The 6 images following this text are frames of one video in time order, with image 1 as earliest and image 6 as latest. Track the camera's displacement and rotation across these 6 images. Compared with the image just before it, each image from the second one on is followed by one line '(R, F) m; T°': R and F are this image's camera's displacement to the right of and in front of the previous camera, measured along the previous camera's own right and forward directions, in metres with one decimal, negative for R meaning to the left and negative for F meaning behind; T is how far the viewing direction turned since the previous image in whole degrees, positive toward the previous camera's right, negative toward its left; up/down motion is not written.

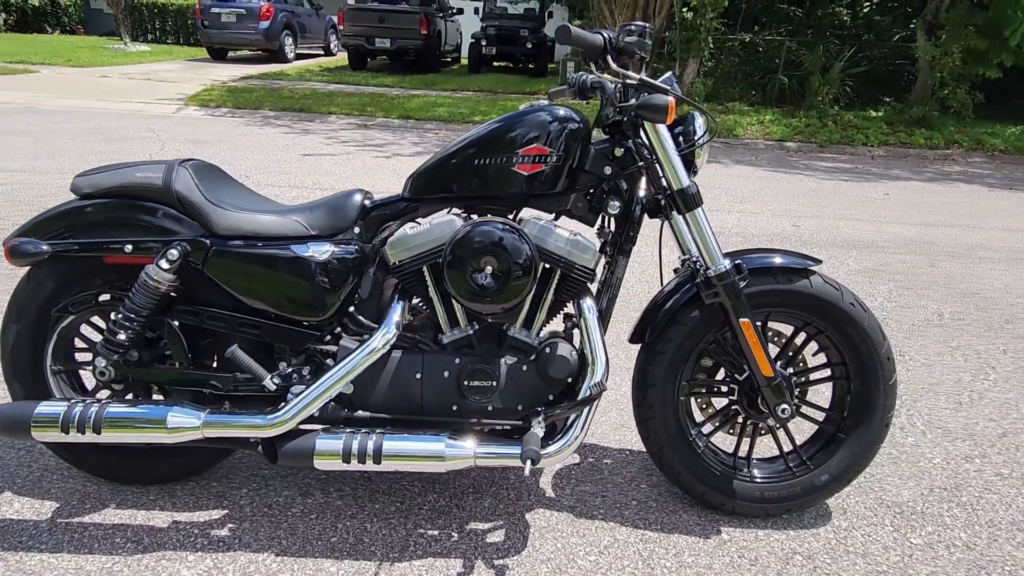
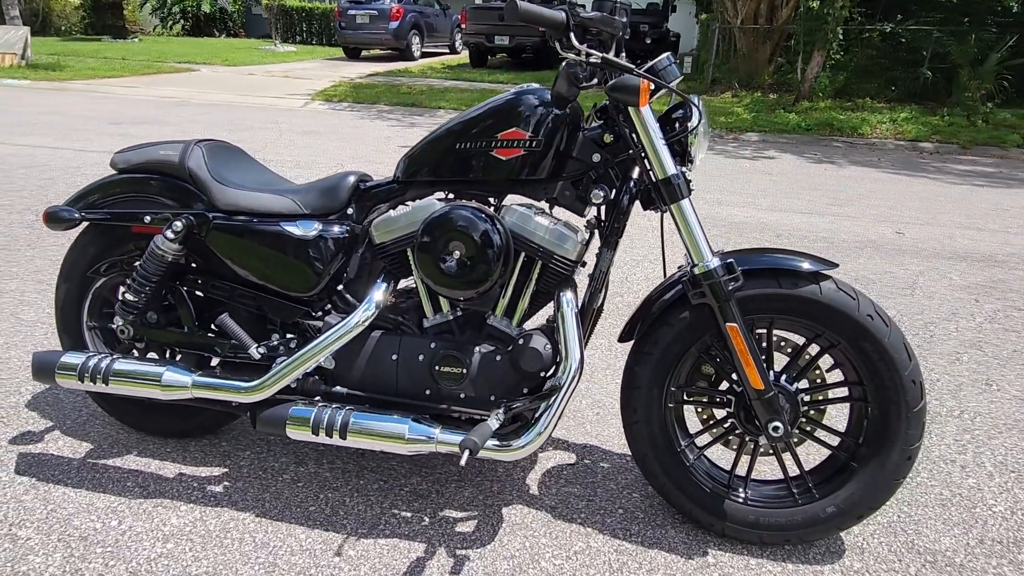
(+0.6, +0.1) m; -11°
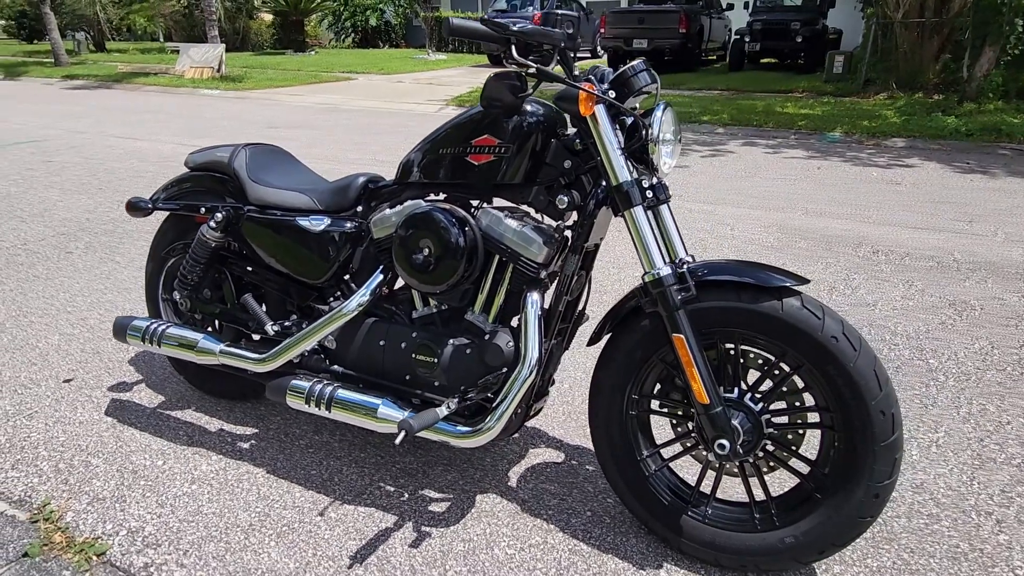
(+0.7, 0.0) m; -13°
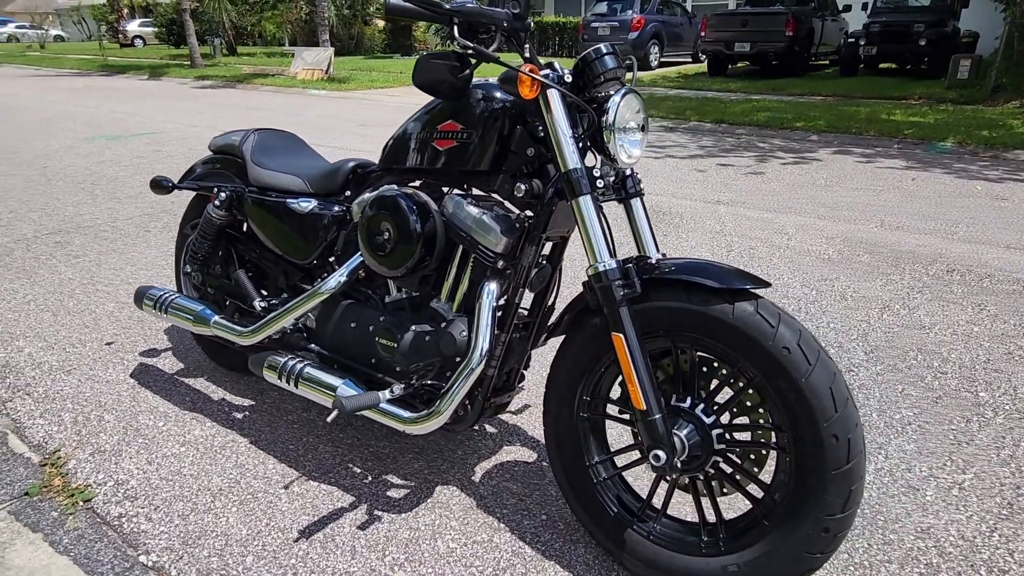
(+0.6, +0.1) m; -9°
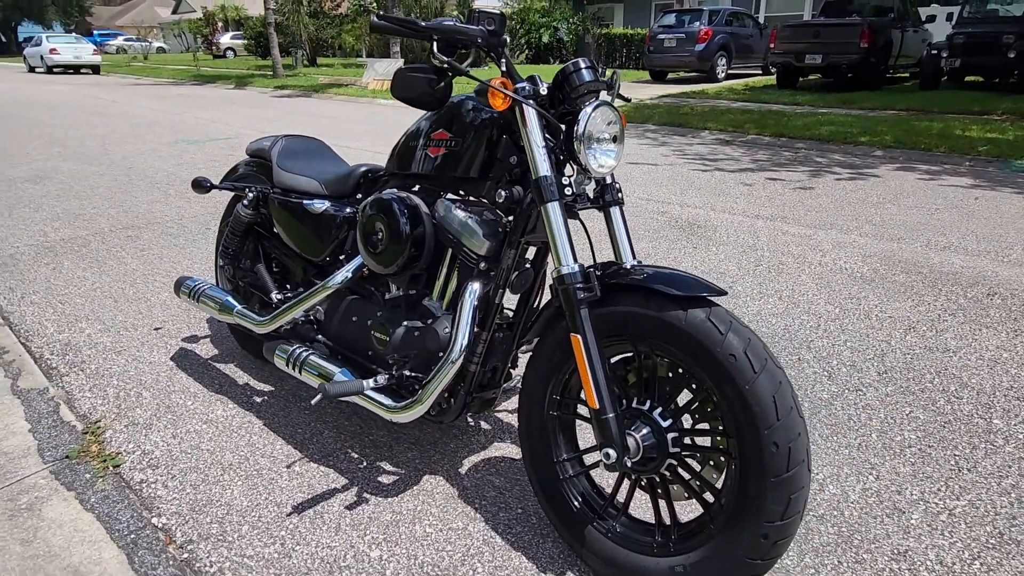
(+0.3, -0.1) m; -6°
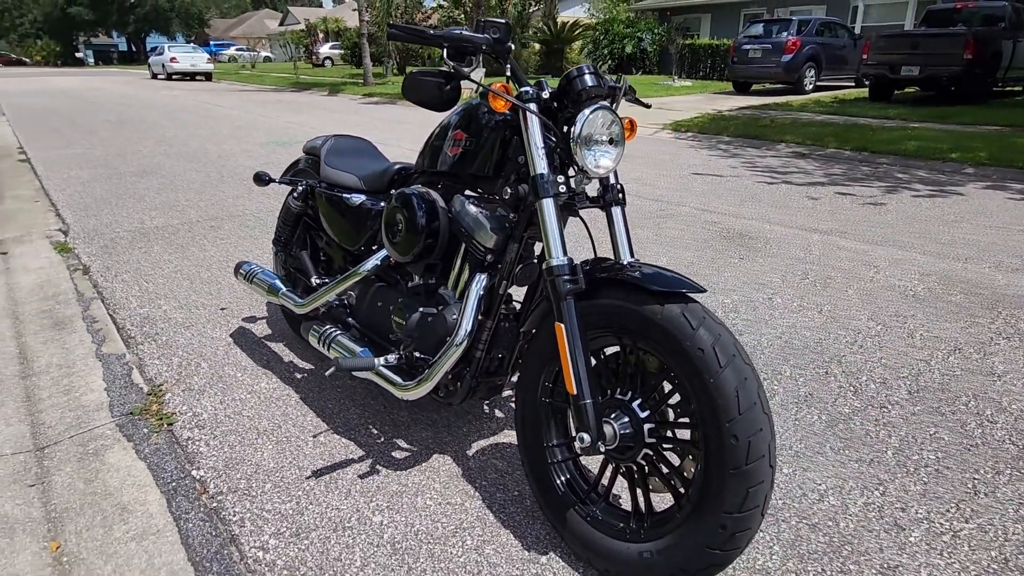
(+0.3, -0.1) m; -7°
